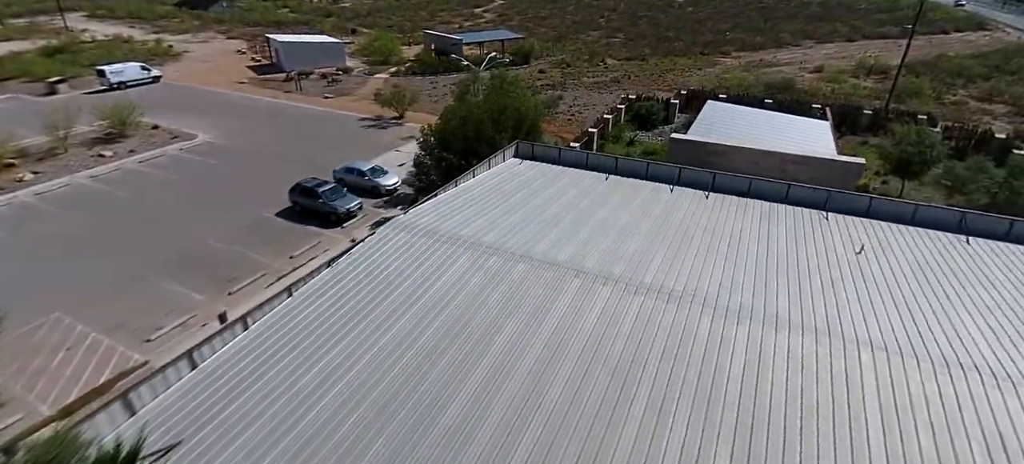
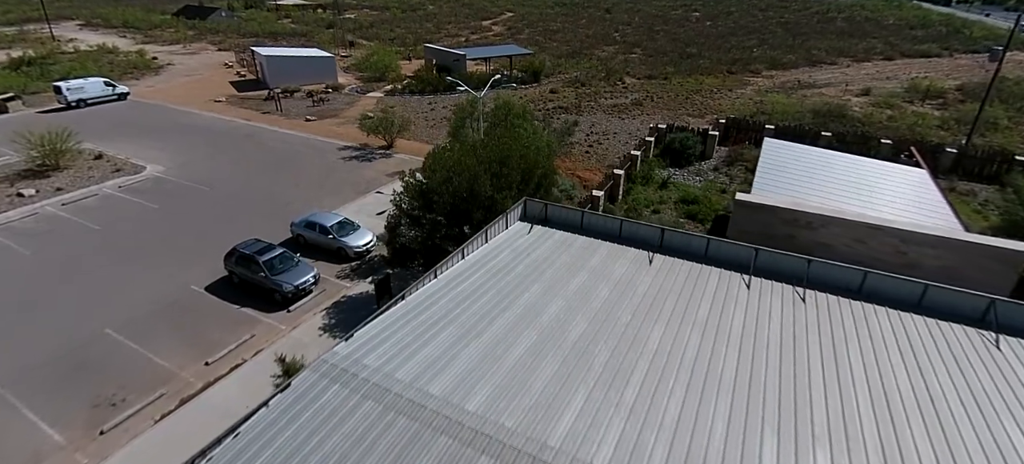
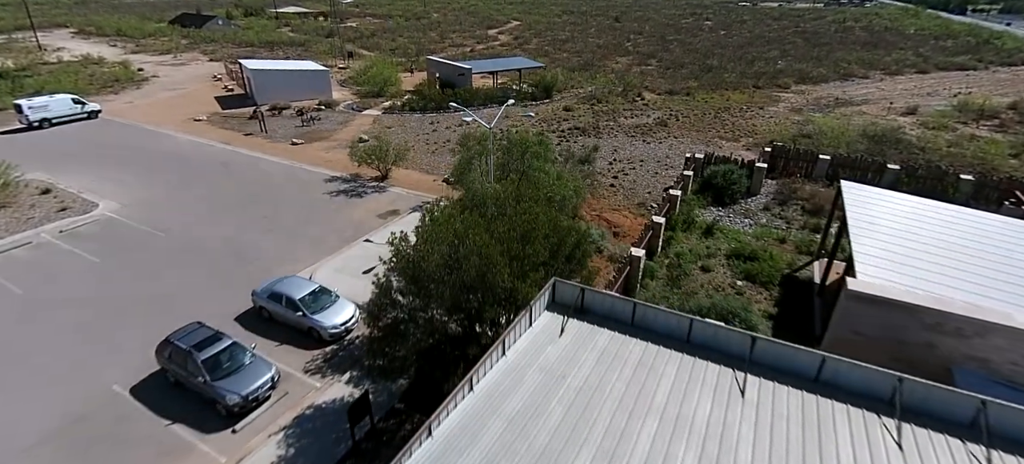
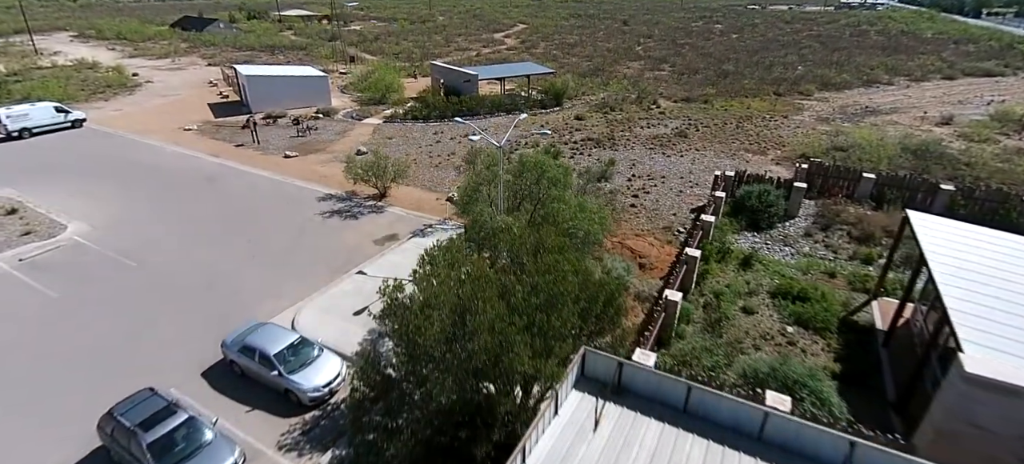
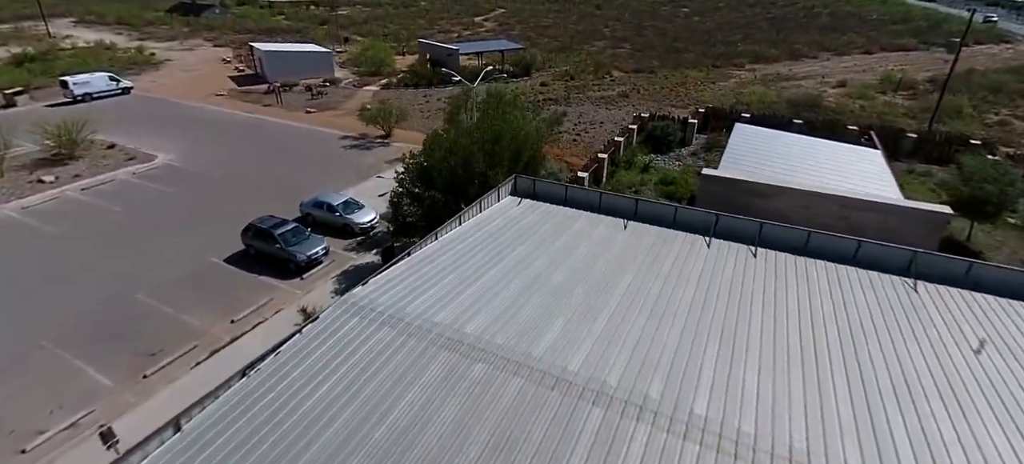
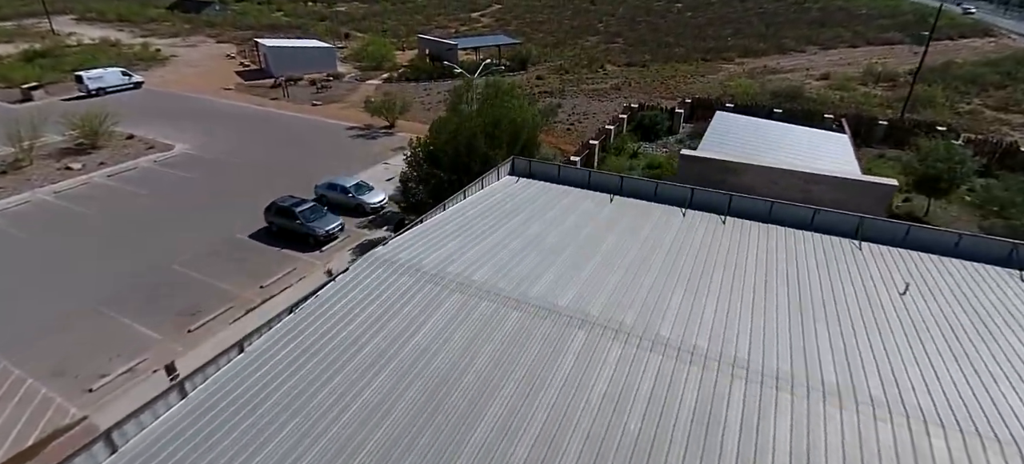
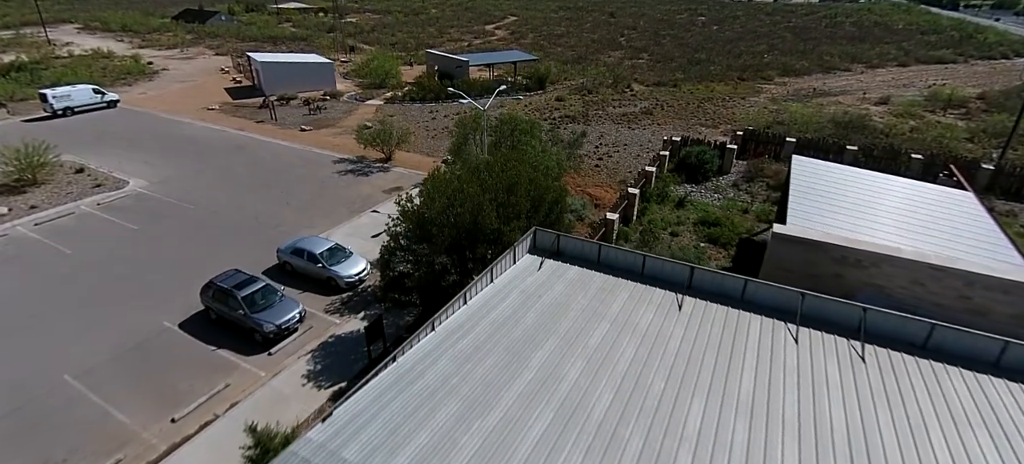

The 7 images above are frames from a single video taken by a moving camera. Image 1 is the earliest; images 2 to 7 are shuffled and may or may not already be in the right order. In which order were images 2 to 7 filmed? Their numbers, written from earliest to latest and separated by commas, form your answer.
6, 5, 2, 7, 3, 4
